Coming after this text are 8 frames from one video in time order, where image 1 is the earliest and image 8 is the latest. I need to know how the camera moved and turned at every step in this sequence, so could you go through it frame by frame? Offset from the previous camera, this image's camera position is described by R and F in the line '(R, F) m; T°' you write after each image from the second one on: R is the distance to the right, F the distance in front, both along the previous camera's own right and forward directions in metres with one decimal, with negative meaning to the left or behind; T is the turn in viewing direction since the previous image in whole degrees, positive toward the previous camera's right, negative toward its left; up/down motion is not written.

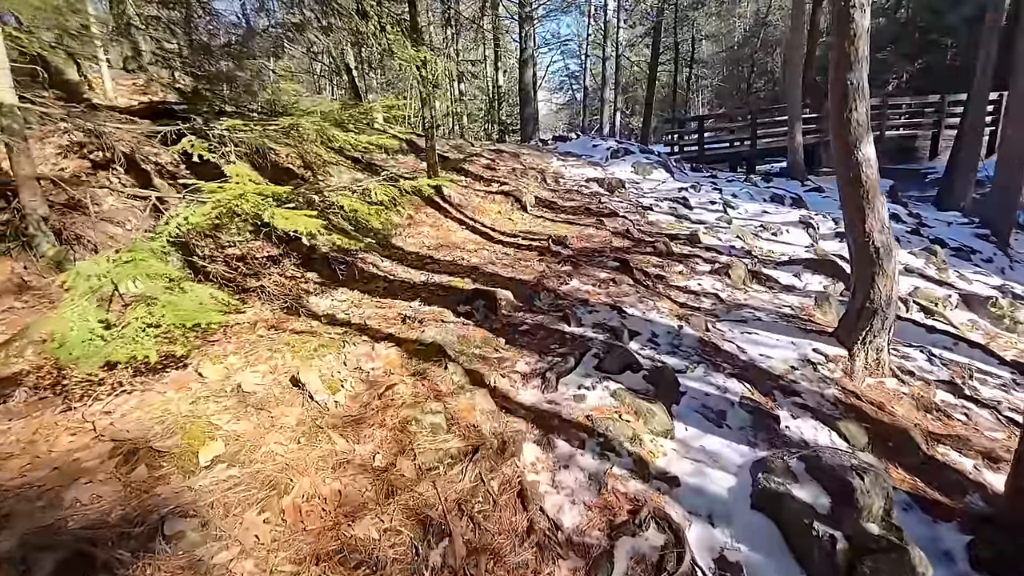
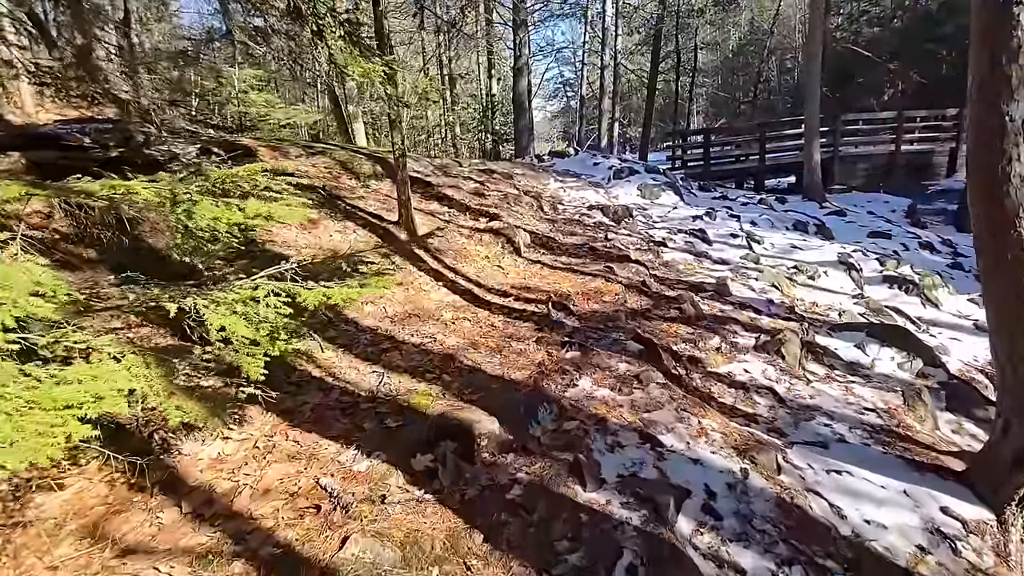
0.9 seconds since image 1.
(0.0, +1.2) m; +1°
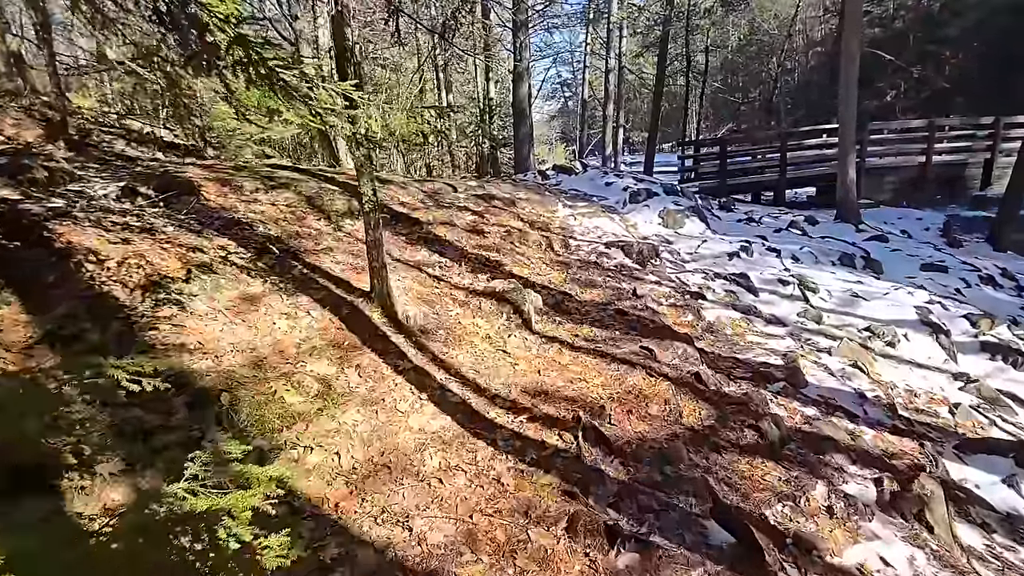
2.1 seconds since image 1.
(-0.1, +1.4) m; 0°
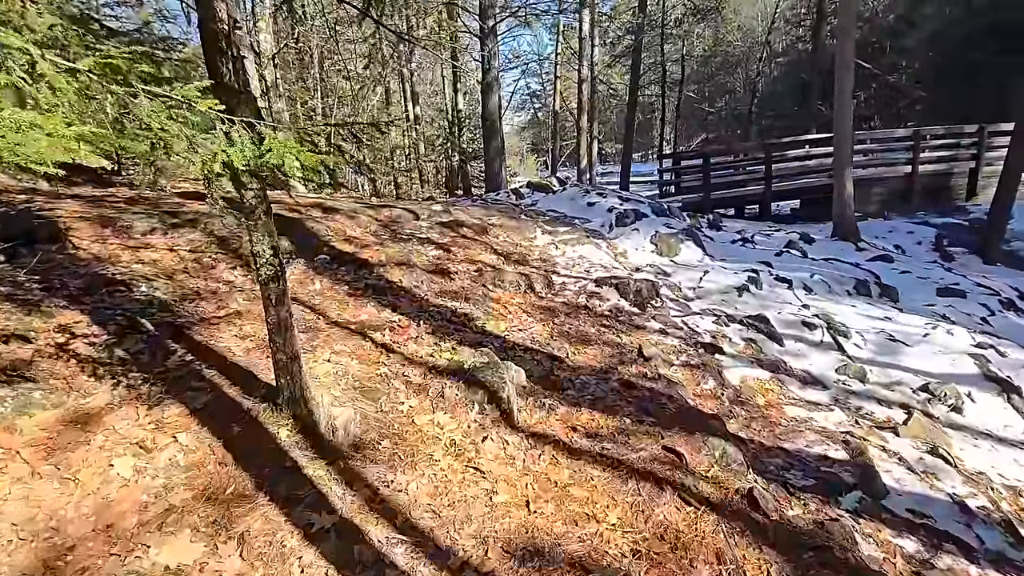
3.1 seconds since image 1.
(0.0, +1.2) m; +3°
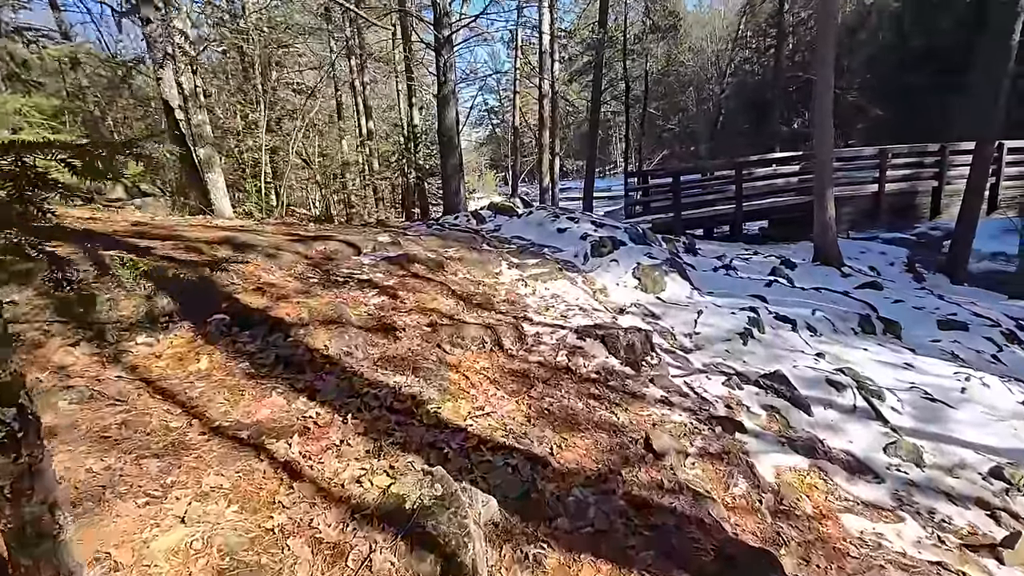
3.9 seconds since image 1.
(0.0, +1.2) m; +4°
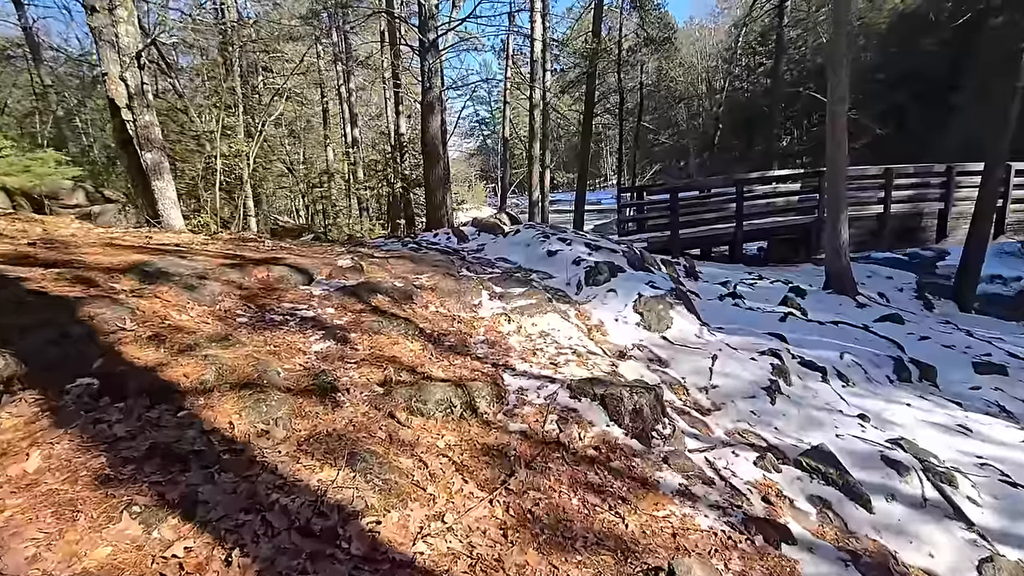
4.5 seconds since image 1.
(+0.1, +1.0) m; +1°
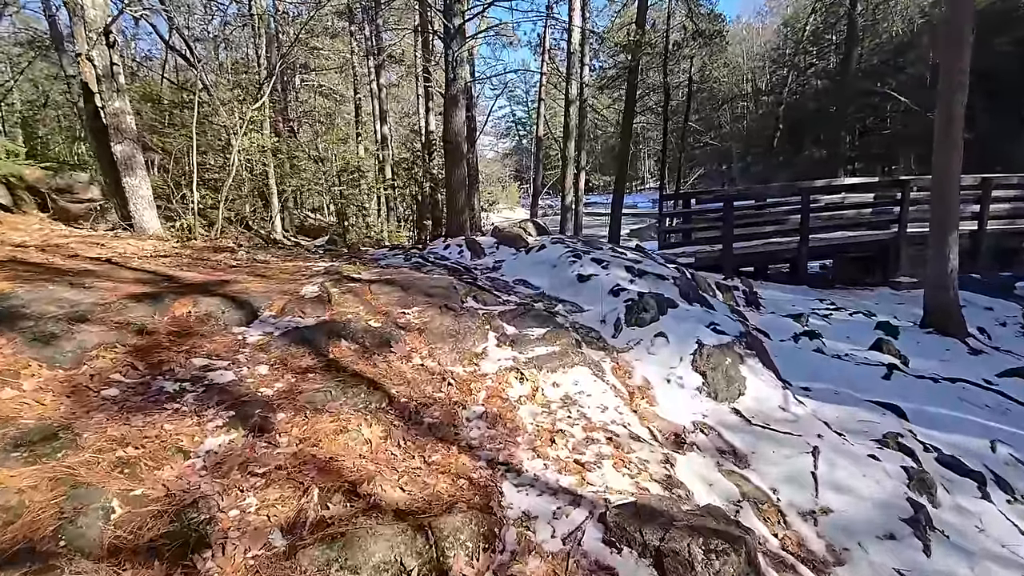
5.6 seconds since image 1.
(+0.1, +1.6) m; -3°
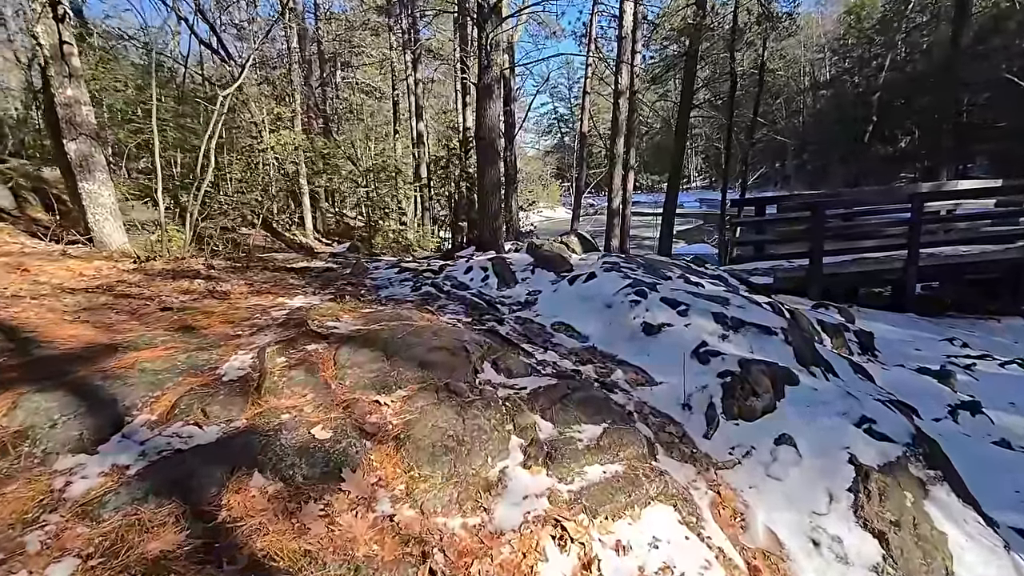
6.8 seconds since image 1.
(0.0, +1.8) m; -4°
